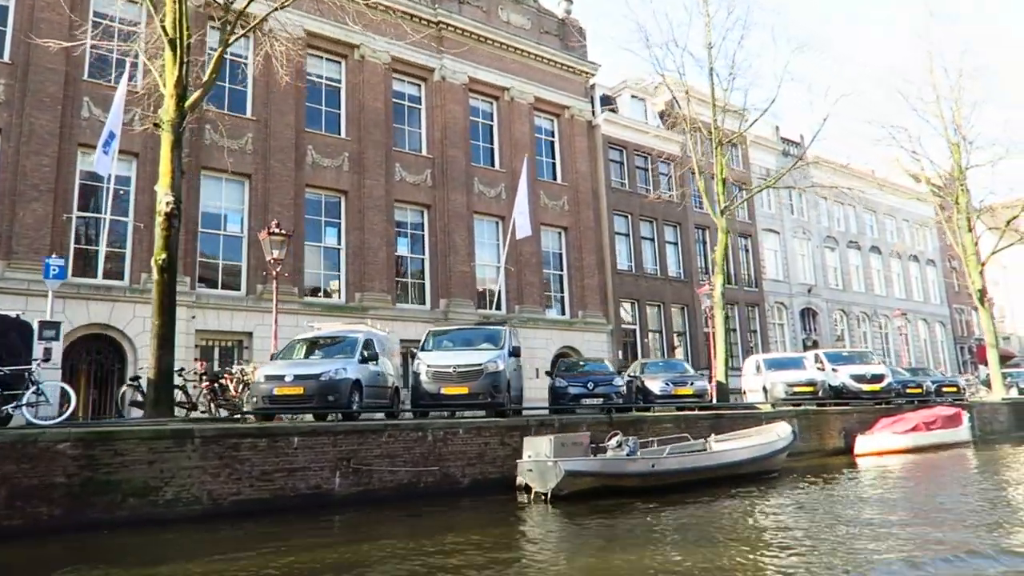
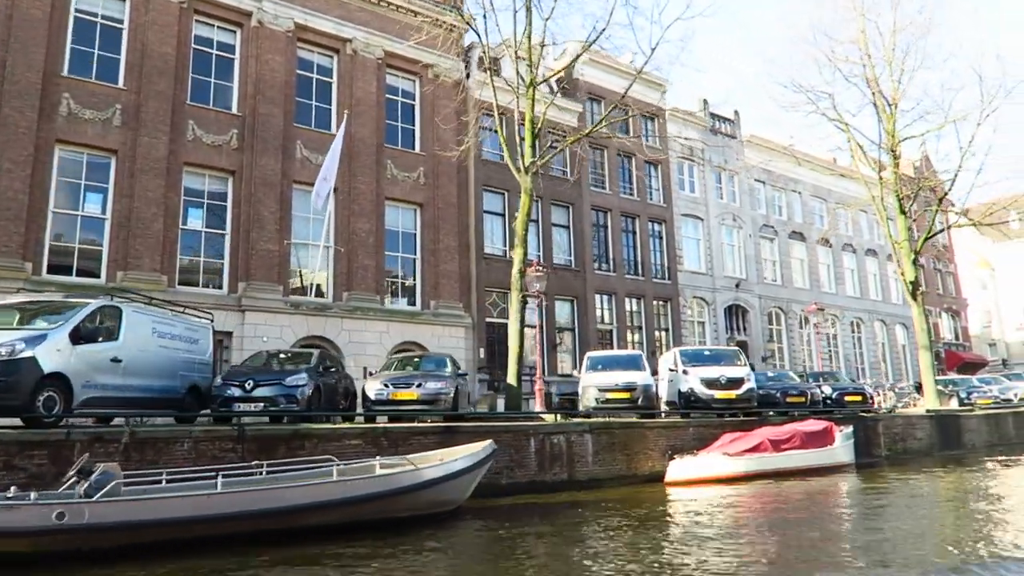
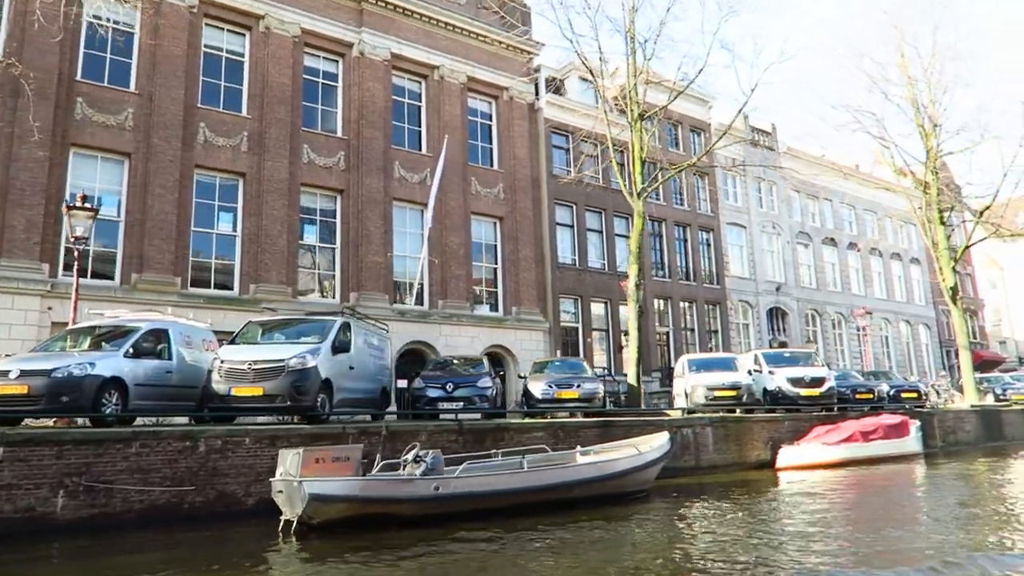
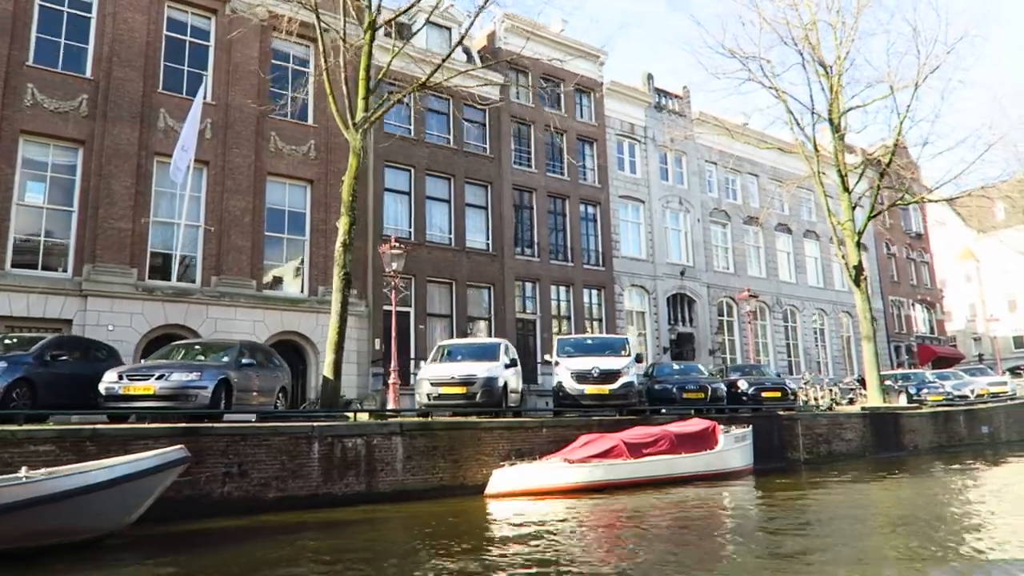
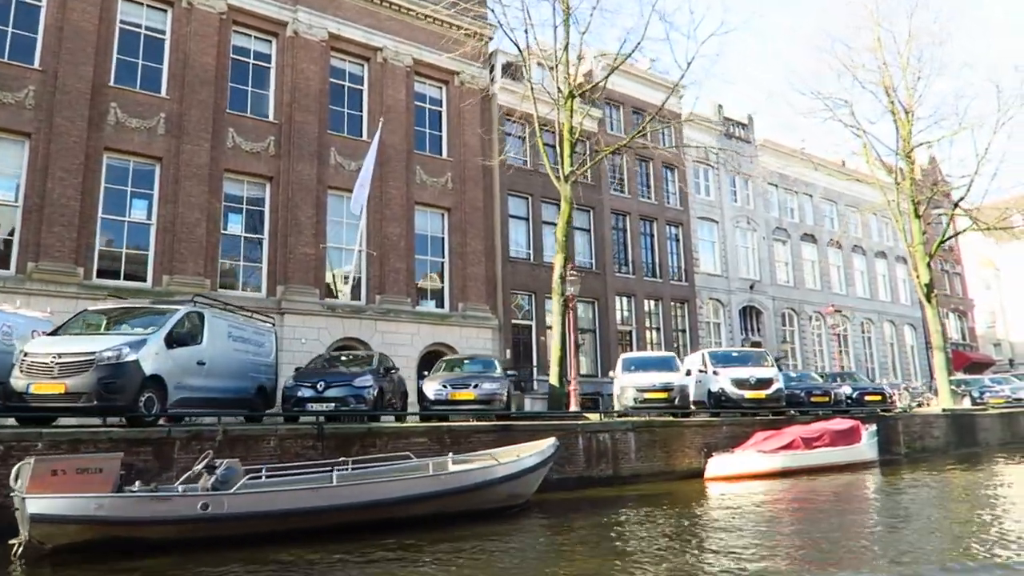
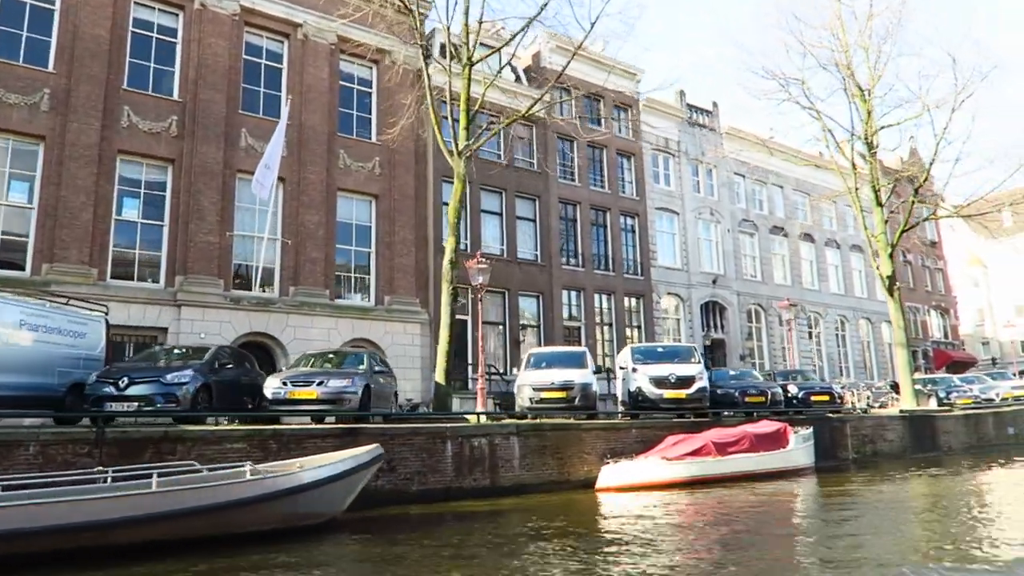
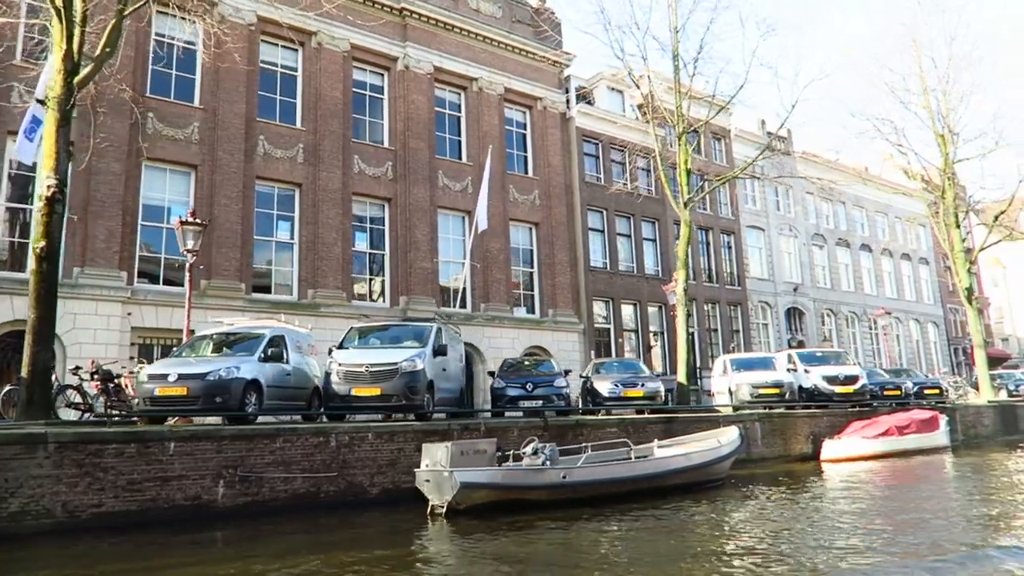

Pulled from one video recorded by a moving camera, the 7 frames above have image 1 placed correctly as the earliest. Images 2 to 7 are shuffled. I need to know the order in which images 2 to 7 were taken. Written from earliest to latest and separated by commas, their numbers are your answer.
7, 3, 5, 2, 6, 4
